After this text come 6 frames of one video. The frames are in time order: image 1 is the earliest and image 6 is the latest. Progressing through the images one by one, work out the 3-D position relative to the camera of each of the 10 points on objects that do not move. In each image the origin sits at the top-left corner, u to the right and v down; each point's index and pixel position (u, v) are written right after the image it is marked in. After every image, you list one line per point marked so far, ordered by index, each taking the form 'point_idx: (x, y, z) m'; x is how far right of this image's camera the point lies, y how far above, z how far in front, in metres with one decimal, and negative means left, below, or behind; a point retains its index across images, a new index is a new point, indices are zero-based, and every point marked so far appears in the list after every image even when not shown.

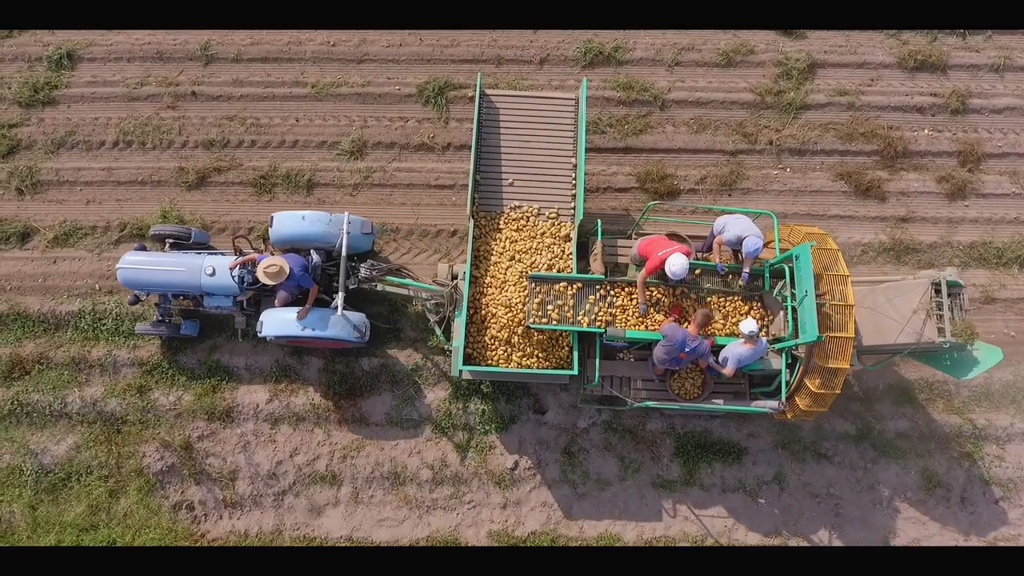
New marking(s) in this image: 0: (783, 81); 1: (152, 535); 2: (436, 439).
0: (+4.9, +3.8, +9.8) m
1: (-5.5, -3.8, +8.2) m
2: (-1.2, -2.4, +8.6) m
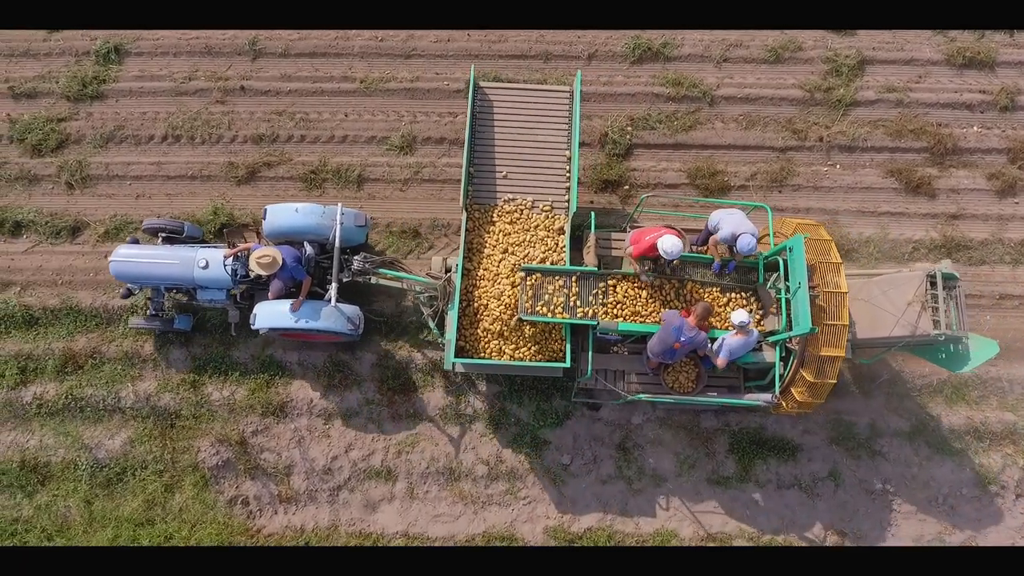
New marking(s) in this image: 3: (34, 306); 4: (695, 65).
0: (+5.8, +3.8, +9.8) m
1: (-4.6, -3.7, +8.2) m
2: (-0.3, -2.3, +8.6) m
3: (-7.8, -0.3, +8.8) m
4: (+3.3, +4.1, +9.8) m
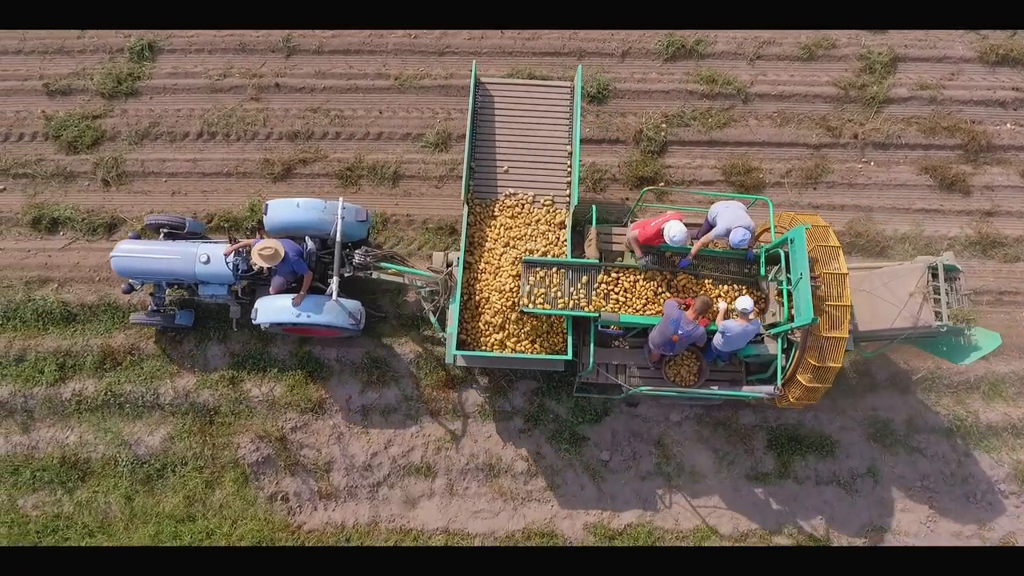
0: (+6.5, +3.9, +9.8) m
1: (-4.0, -3.6, +8.2) m
2: (+0.3, -2.3, +8.6) m
3: (-7.2, -0.2, +8.8) m
4: (+4.0, +4.1, +9.8) m
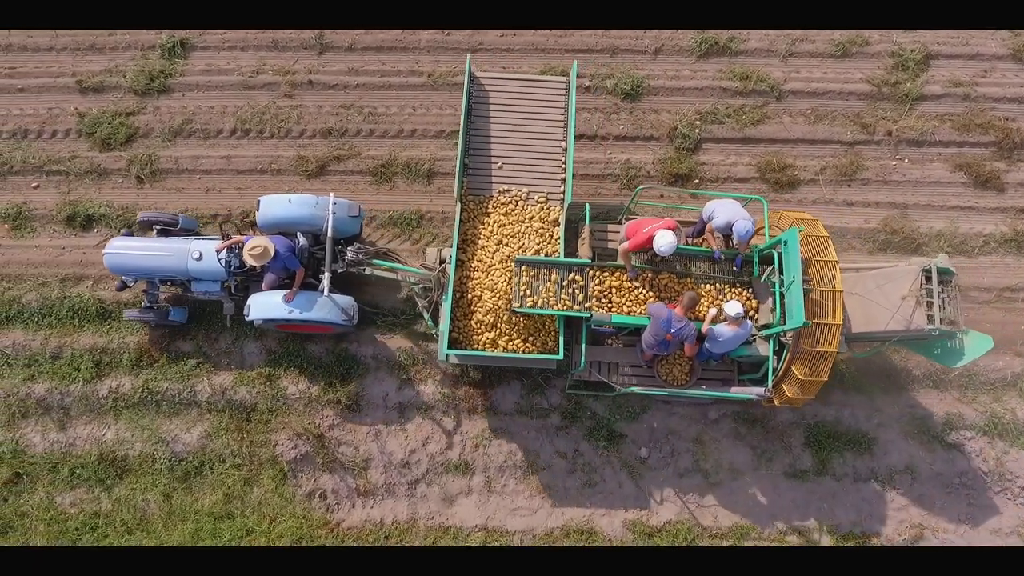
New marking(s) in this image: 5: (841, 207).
0: (+7.0, +3.9, +9.8) m
1: (-3.4, -3.6, +8.2) m
2: (+0.9, -2.2, +8.5) m
3: (-6.6, -0.2, +8.8) m
4: (+4.6, +4.2, +9.8) m
5: (+5.7, +1.4, +9.4) m
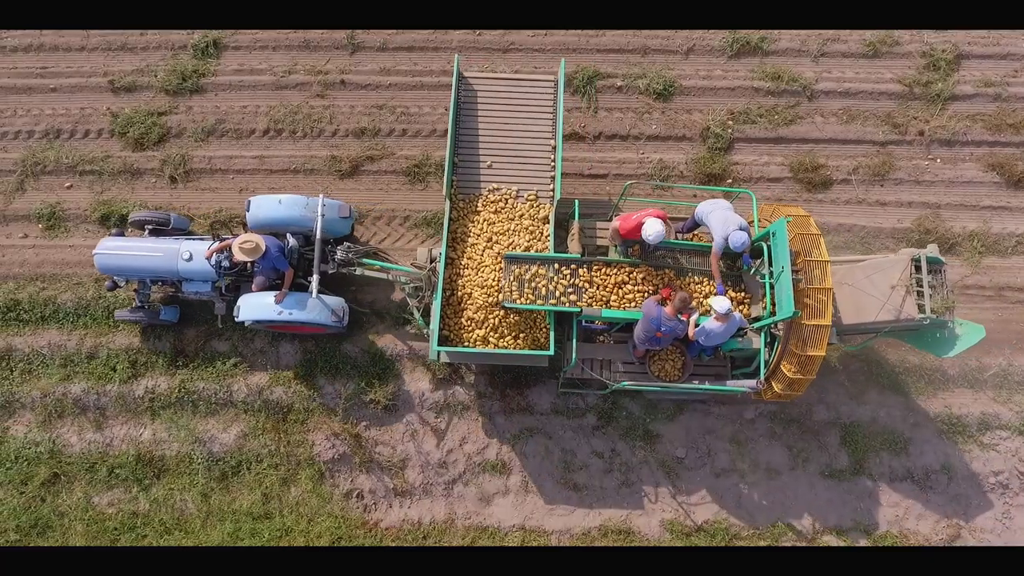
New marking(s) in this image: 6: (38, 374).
0: (+7.6, +3.9, +9.8) m
1: (-2.8, -3.6, +8.2) m
2: (+1.4, -2.2, +8.6) m
3: (-6.0, -0.2, +8.8) m
4: (+5.1, +4.2, +9.8) m
5: (+6.3, +1.4, +9.4) m
6: (-7.5, -1.4, +8.5) m
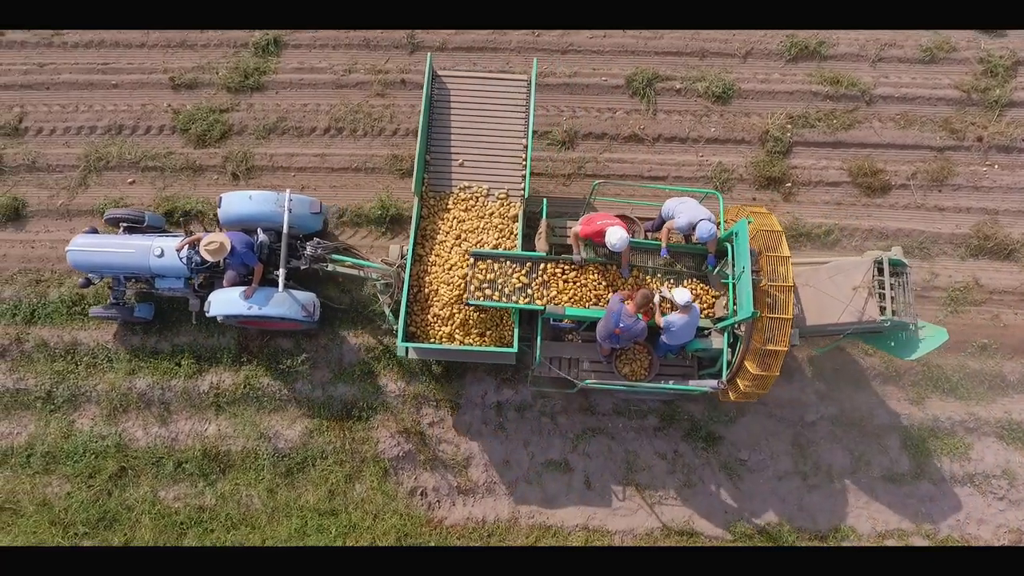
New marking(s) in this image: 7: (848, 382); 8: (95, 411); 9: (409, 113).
0: (+8.7, +3.8, +9.8) m
1: (-1.9, -3.6, +8.2) m
2: (+2.4, -2.3, +8.6) m
3: (-5.0, -0.1, +8.8) m
4: (+6.2, +4.1, +9.9) m
5: (+7.4, +1.3, +9.4) m
6: (-6.5, -1.3, +8.6) m
7: (+5.5, -1.5, +8.8) m
8: (-6.6, -1.9, +8.5) m
9: (-1.8, +3.1, +9.6) m
